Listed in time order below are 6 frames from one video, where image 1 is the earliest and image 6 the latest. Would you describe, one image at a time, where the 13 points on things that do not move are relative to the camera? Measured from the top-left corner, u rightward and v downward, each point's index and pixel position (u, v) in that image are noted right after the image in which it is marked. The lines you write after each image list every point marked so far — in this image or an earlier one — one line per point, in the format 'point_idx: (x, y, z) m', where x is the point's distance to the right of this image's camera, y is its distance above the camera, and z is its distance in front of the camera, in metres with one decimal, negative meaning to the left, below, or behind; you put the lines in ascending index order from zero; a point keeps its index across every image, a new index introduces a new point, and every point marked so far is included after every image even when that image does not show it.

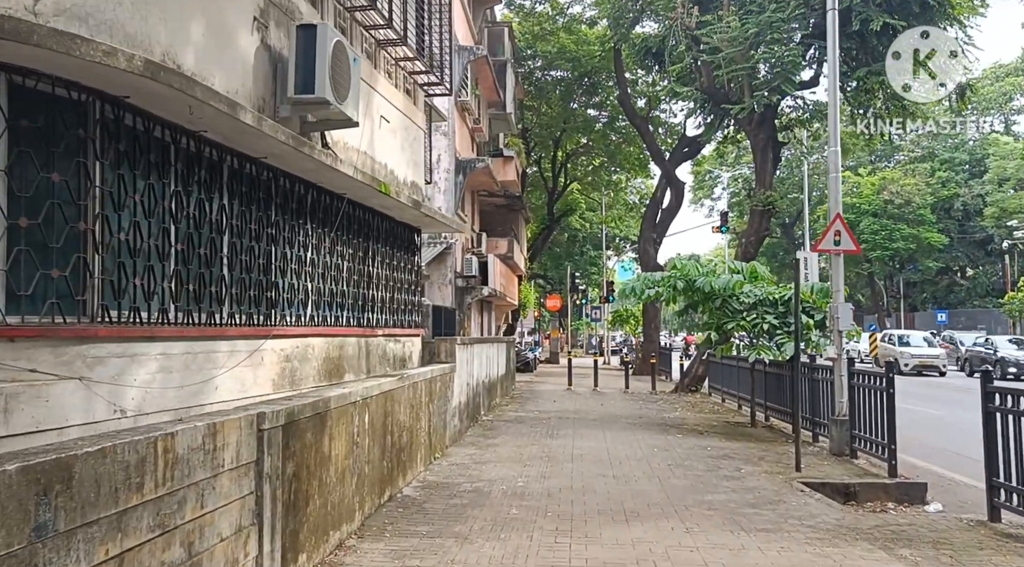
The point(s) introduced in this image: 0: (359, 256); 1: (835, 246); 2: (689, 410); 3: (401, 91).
0: (-1.5, +0.3, +10.0) m
1: (+3.9, +0.5, +12.3) m
2: (+3.3, -2.4, +18.8) m
3: (-1.3, +2.2, +11.4) m
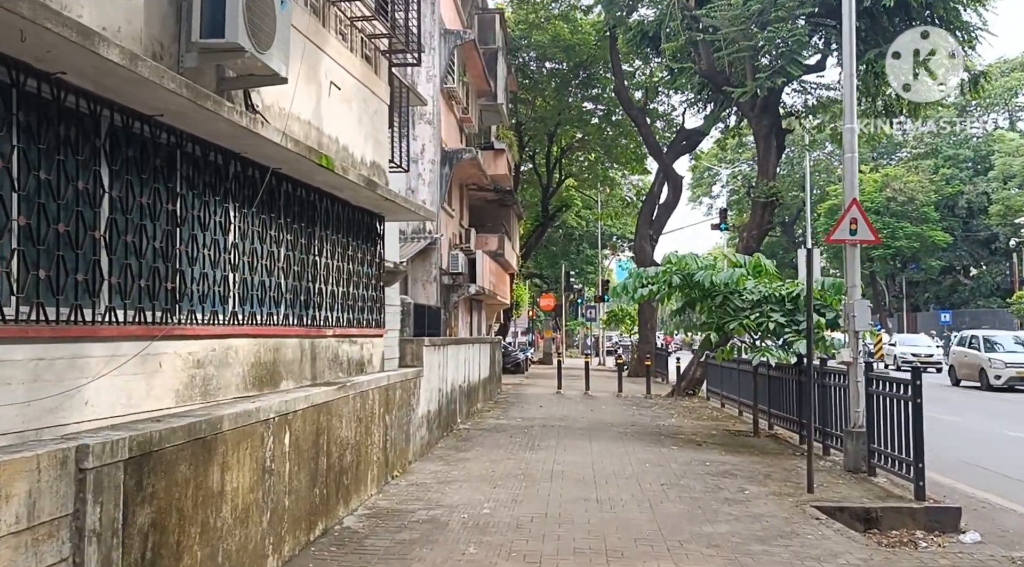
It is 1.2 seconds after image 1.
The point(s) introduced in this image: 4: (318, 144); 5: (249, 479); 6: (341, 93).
0: (-1.8, +0.3, +8.6) m
1: (+3.7, +0.5, +10.9) m
2: (+3.0, -2.3, +17.4) m
3: (-1.5, +2.3, +10.0) m
4: (-1.7, +1.2, +8.8) m
5: (-1.4, -1.0, +5.3) m
6: (-1.6, +1.8, +9.4) m
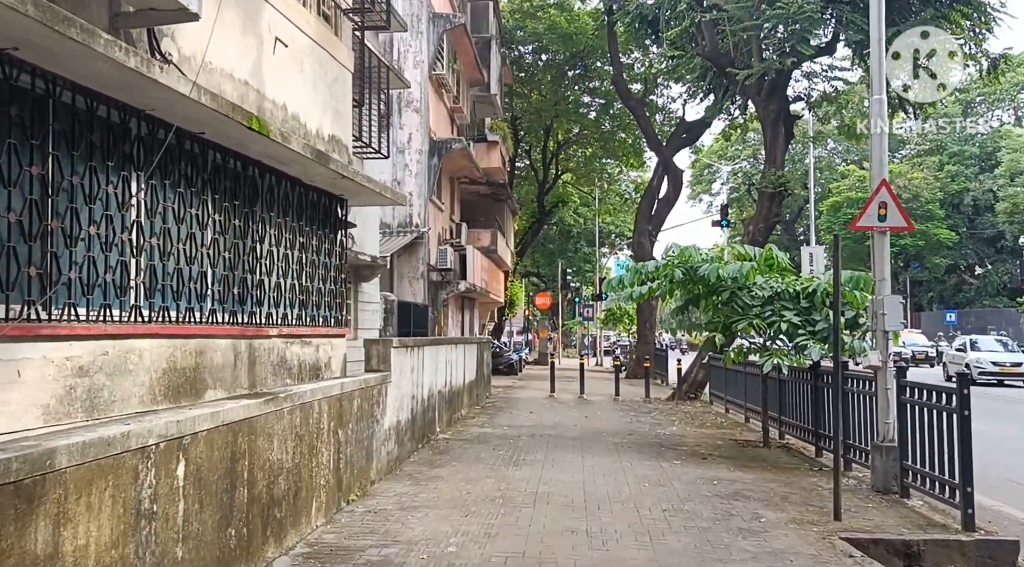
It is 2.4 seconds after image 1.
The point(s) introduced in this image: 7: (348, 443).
0: (-2.0, +0.4, +7.2) m
1: (+3.5, +0.6, +9.5) m
2: (+2.8, -2.2, +16.0) m
3: (-1.7, +2.3, +8.7) m
4: (-1.9, +1.3, +7.5) m
5: (-1.6, -1.0, +4.0) m
6: (-1.8, +1.9, +8.1) m
7: (-1.3, -1.3, +8.0) m
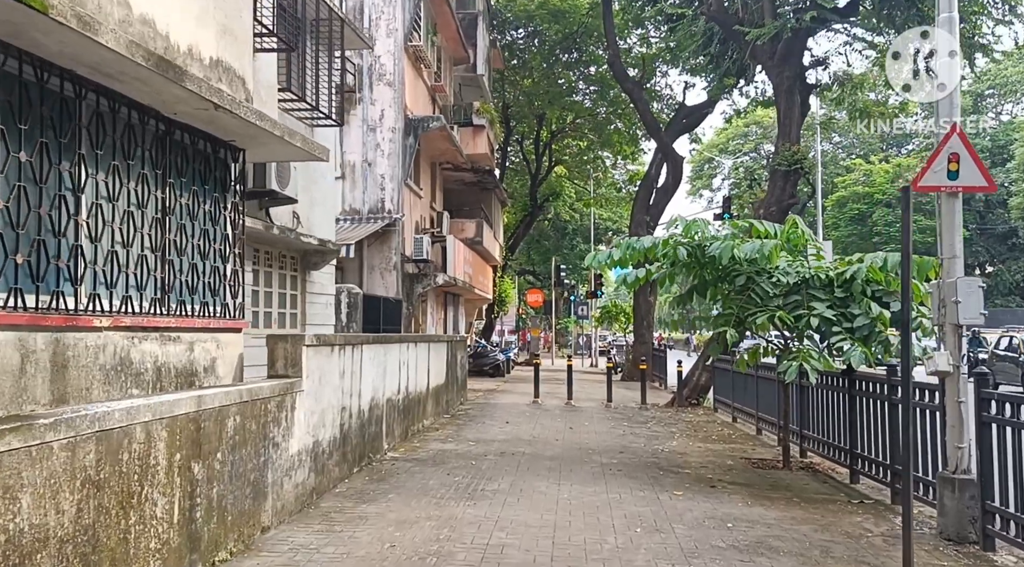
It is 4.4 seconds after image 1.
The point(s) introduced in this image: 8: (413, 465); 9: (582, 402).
0: (-2.3, +0.6, +4.8) m
1: (+3.1, +0.7, +7.2) m
2: (+2.4, -2.1, +13.6) m
3: (-2.1, +2.5, +6.3) m
4: (-2.2, +1.5, +5.1) m
5: (-1.9, -0.8, +1.6) m
6: (-2.1, +2.0, +5.7) m
7: (-1.7, -1.1, +5.6) m
8: (-1.0, -1.8, +10.1) m
9: (+1.4, -2.3, +19.3) m
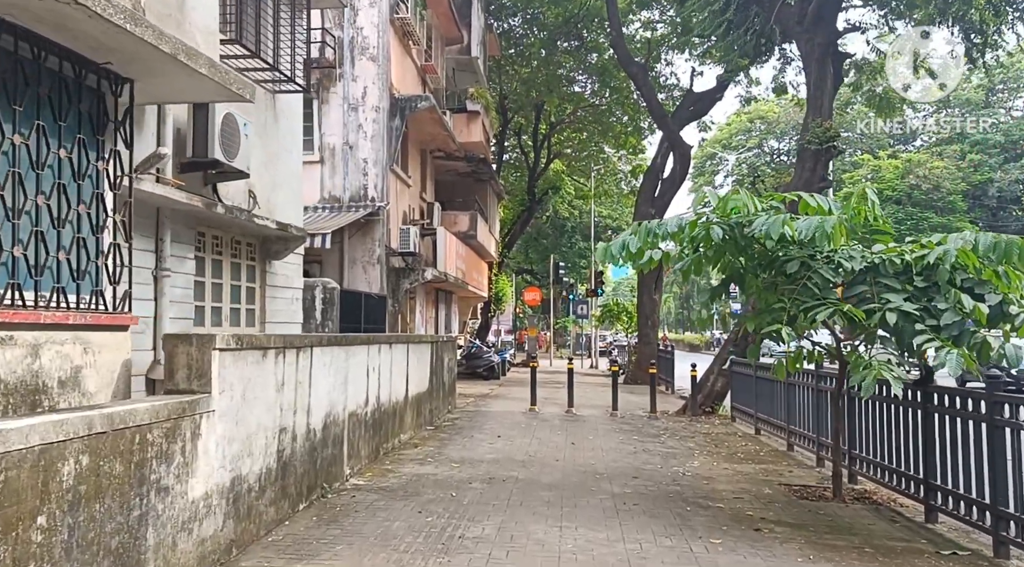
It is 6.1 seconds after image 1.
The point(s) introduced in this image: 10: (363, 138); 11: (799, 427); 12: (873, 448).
0: (-2.4, +0.7, +2.9) m
1: (+3.1, +0.8, +5.2) m
2: (+2.3, -2.0, +11.7) m
3: (-2.1, +2.6, +4.3) m
4: (-2.3, +1.6, +3.1) m
5: (-2.0, -0.7, -0.4) m
6: (-2.2, +2.1, +3.7) m
7: (-1.7, -1.0, +3.6) m
8: (-1.1, -1.7, +8.1) m
9: (+1.3, -2.2, +17.3) m
10: (-2.9, +2.8, +19.2) m
11: (+3.3, -1.7, +11.8) m
12: (+3.2, -1.5, +8.9) m
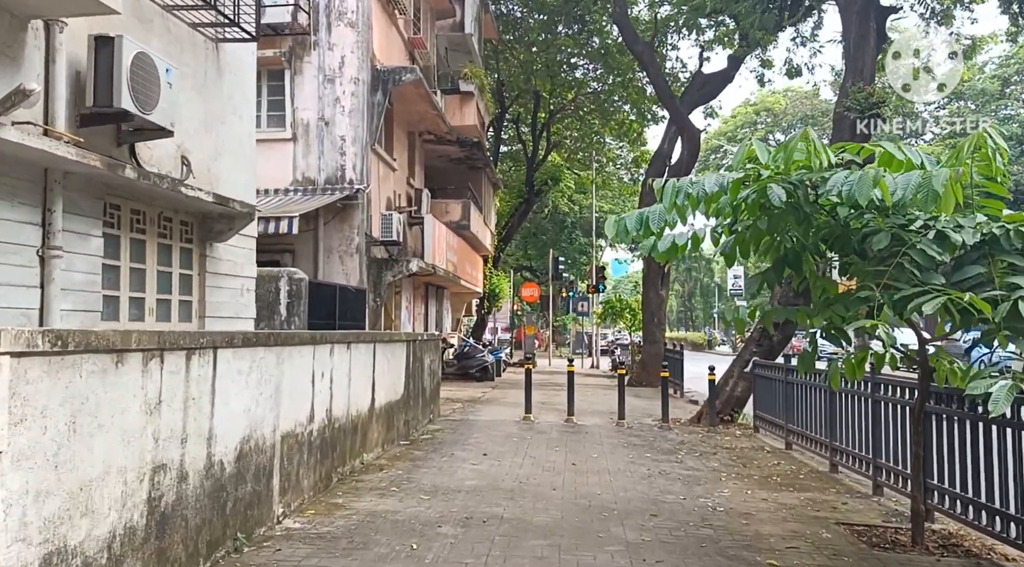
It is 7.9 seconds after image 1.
0: (-2.5, +0.8, +0.8) m
1: (+2.9, +0.9, +3.1) m
2: (+2.2, -1.9, +9.6) m
3: (-2.2, +2.7, +2.2) m
4: (-2.4, +1.7, +1.0) m
5: (-2.1, -0.6, -2.5) m
6: (-2.3, +2.2, +1.6) m
7: (-1.8, -0.9, +1.6) m
8: (-1.2, -1.6, +6.0) m
9: (+1.1, -2.0, +15.2) m
10: (-3.0, +3.0, +17.2) m
11: (+3.2, -1.6, +9.7) m
12: (+3.1, -1.3, +6.9) m
